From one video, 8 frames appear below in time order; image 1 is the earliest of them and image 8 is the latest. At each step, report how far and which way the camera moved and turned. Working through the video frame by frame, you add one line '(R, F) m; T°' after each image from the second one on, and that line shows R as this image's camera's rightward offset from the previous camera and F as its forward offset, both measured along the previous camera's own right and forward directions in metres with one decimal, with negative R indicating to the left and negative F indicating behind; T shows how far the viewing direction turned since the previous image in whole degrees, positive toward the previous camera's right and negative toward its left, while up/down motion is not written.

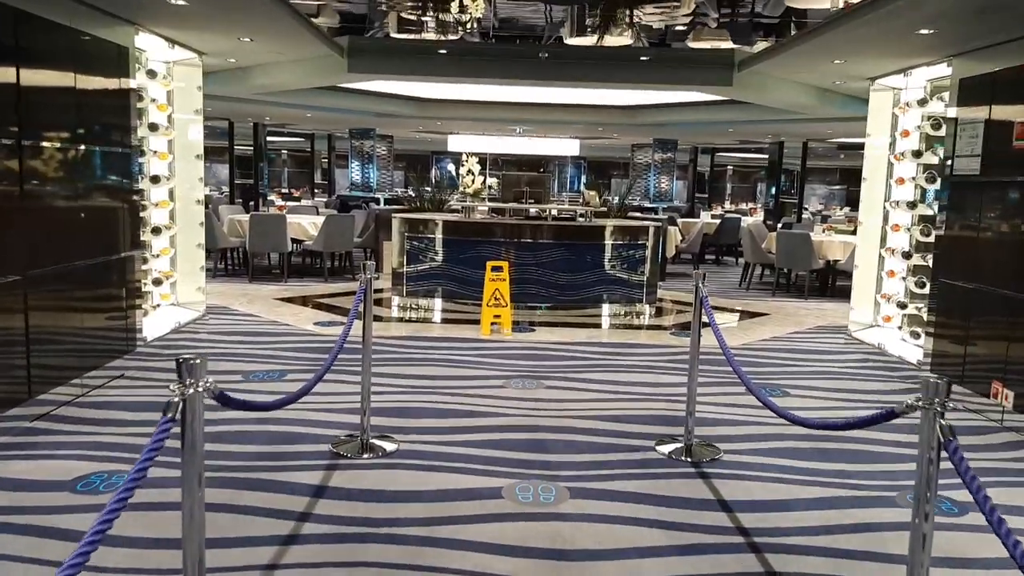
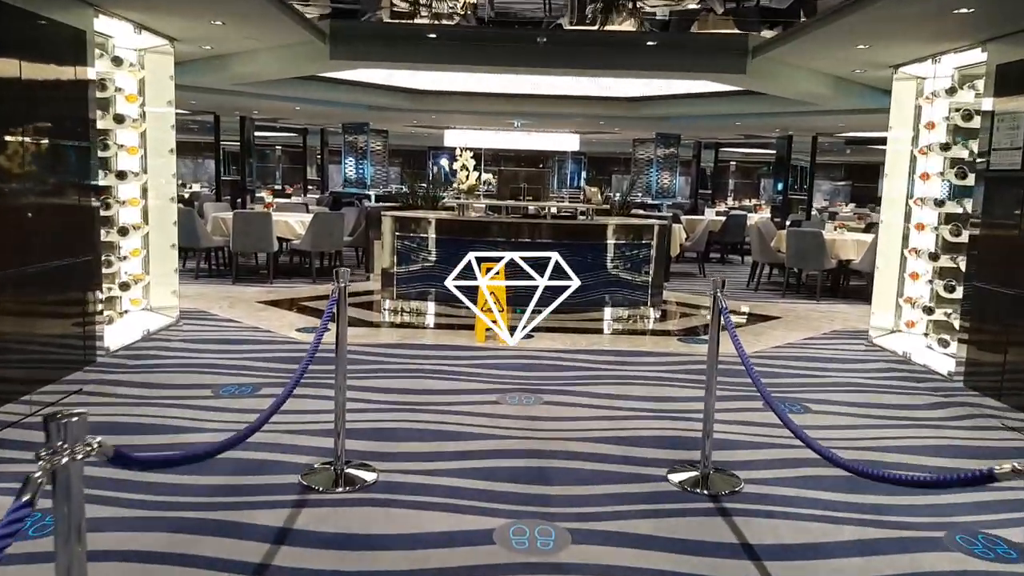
(0.0, +0.5) m; 0°
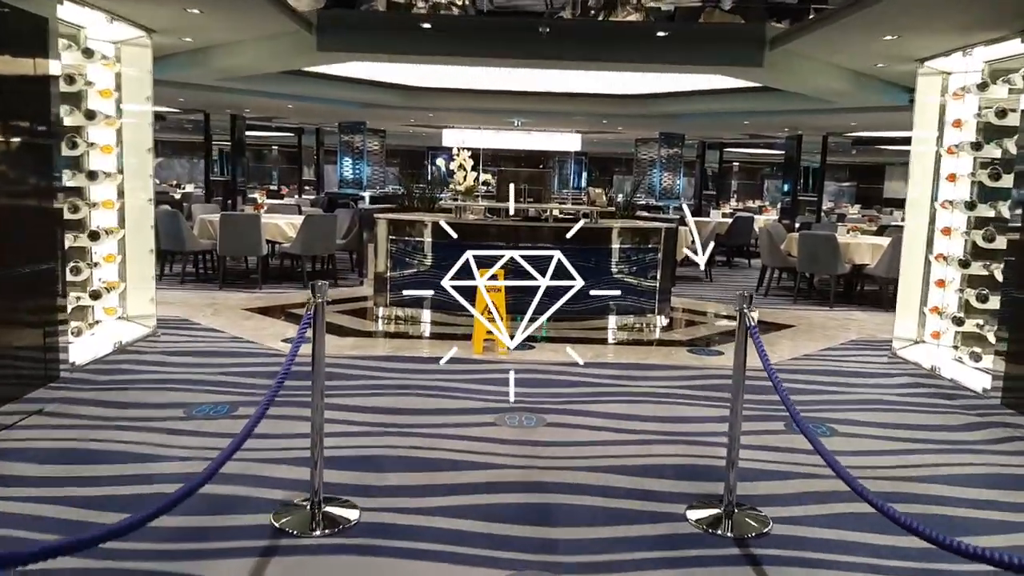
(0.0, +0.4) m; 0°
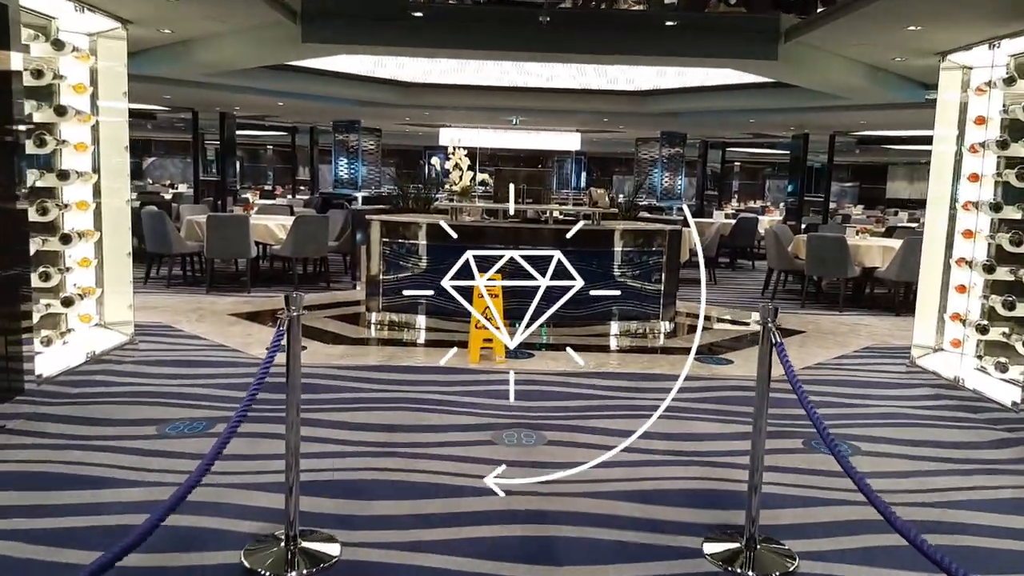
(0.0, +0.3) m; 0°
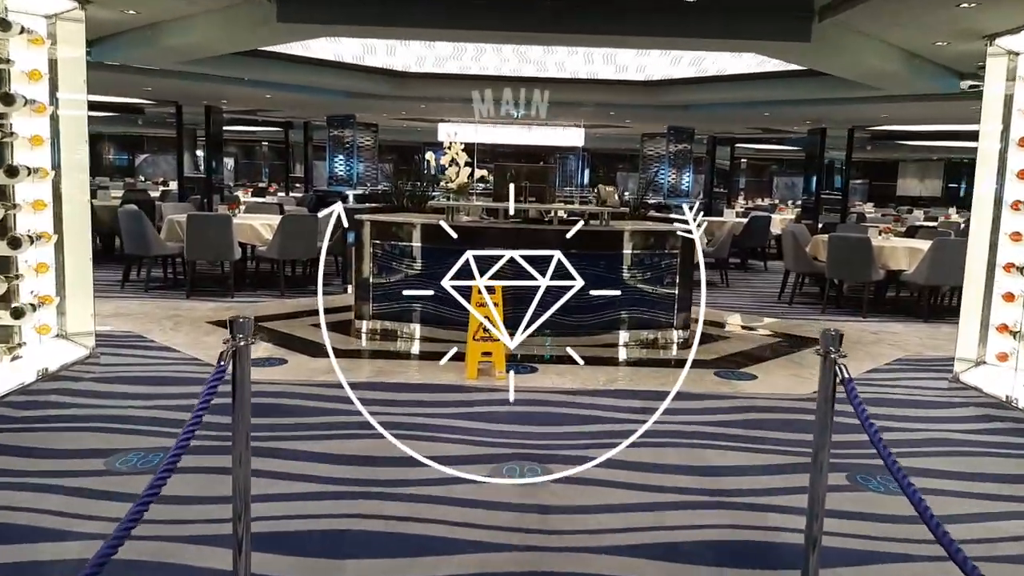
(0.0, +0.6) m; 0°
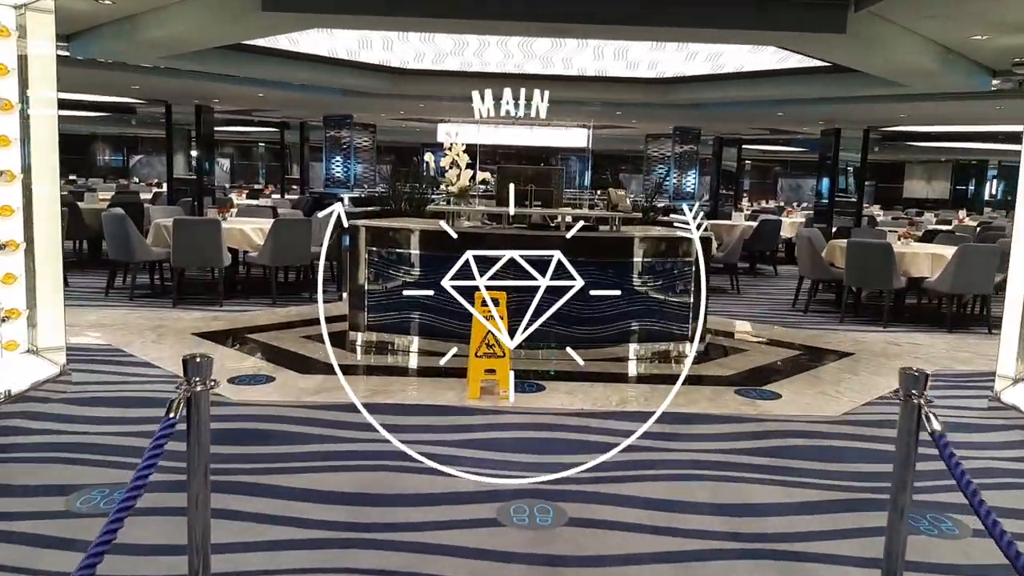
(0.0, +0.4) m; 0°
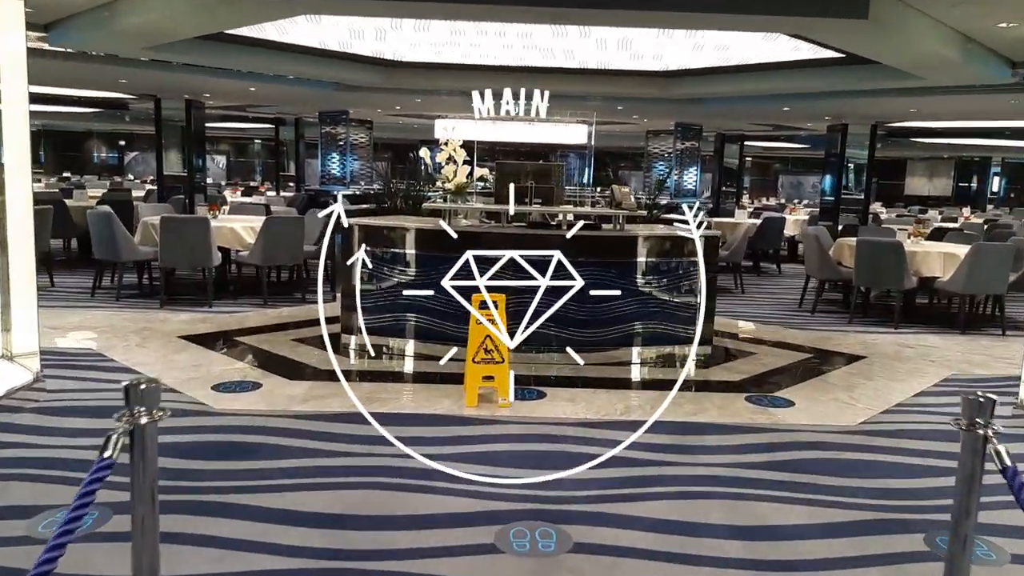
(0.0, +0.3) m; 0°
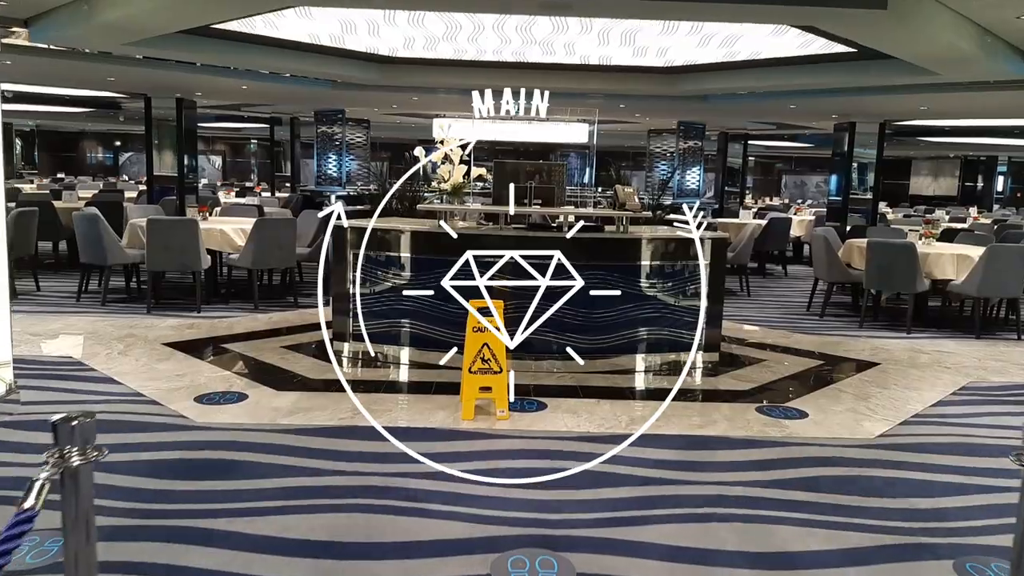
(0.0, +0.2) m; 0°
